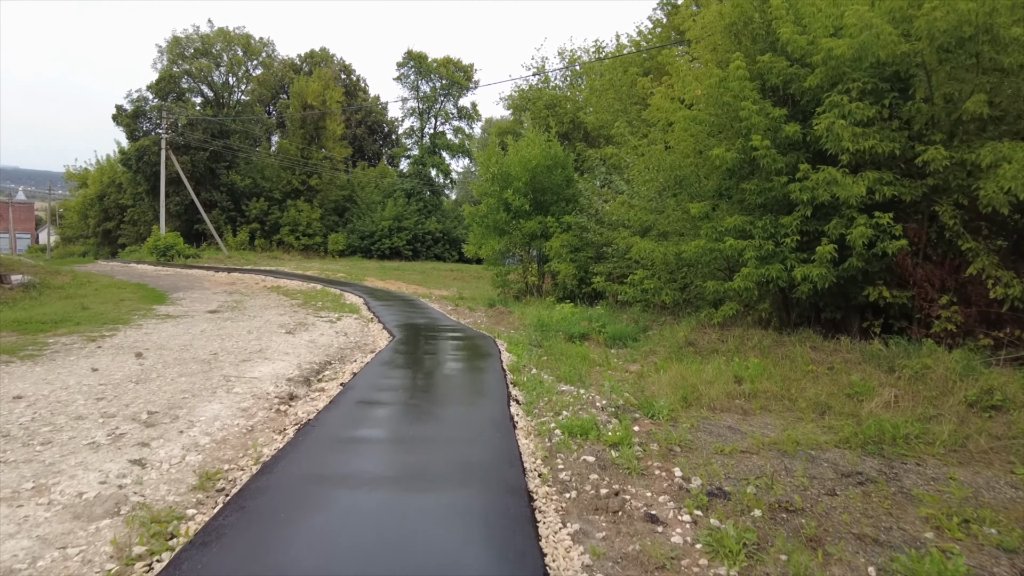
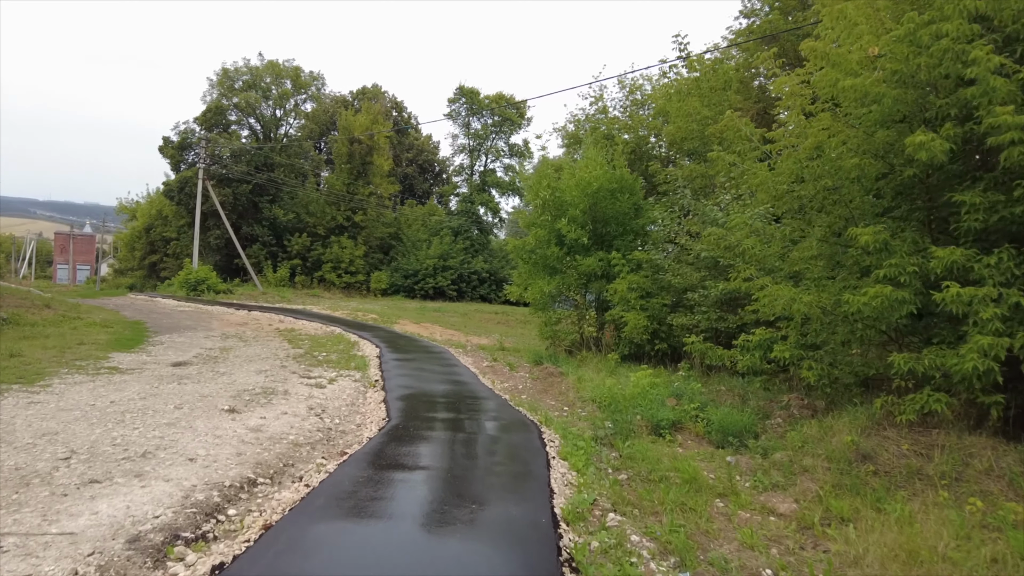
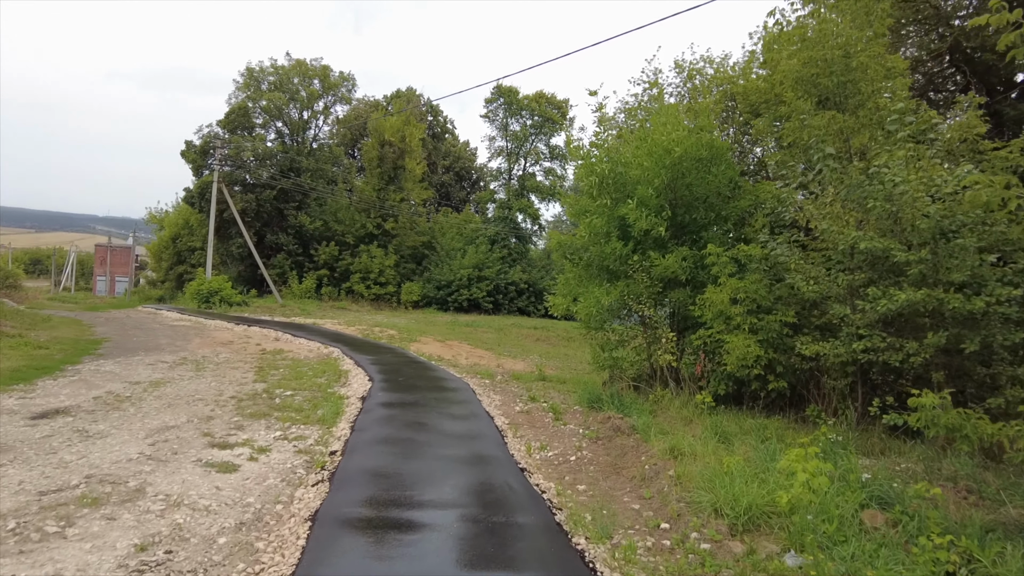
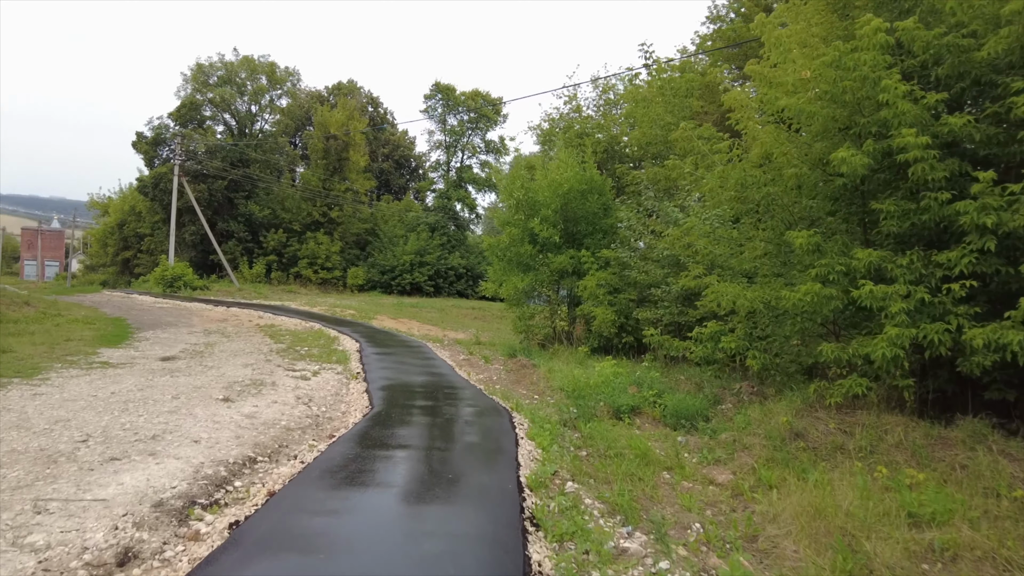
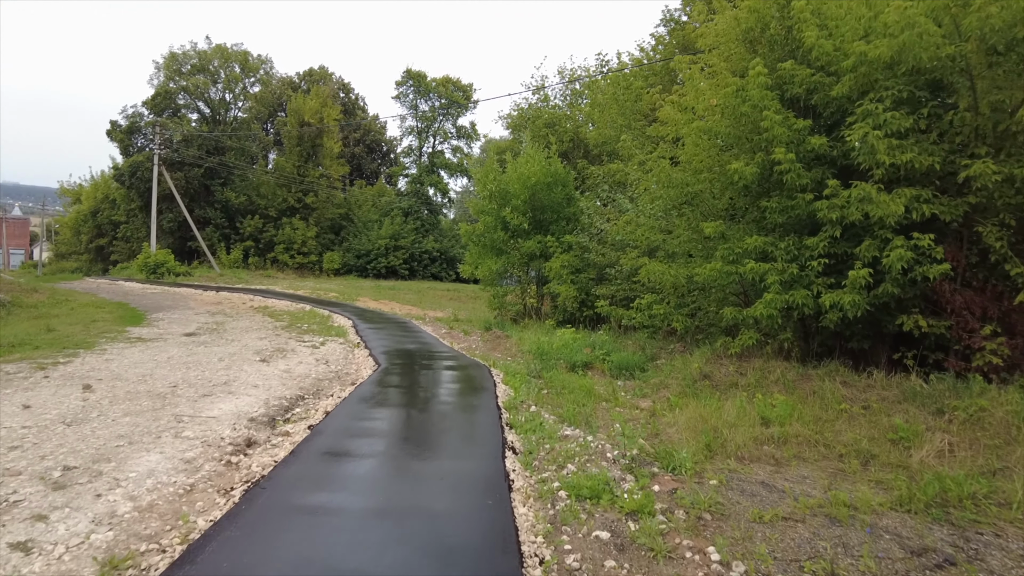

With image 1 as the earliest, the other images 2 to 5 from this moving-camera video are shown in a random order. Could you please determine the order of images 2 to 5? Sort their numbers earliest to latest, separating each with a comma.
5, 4, 2, 3
